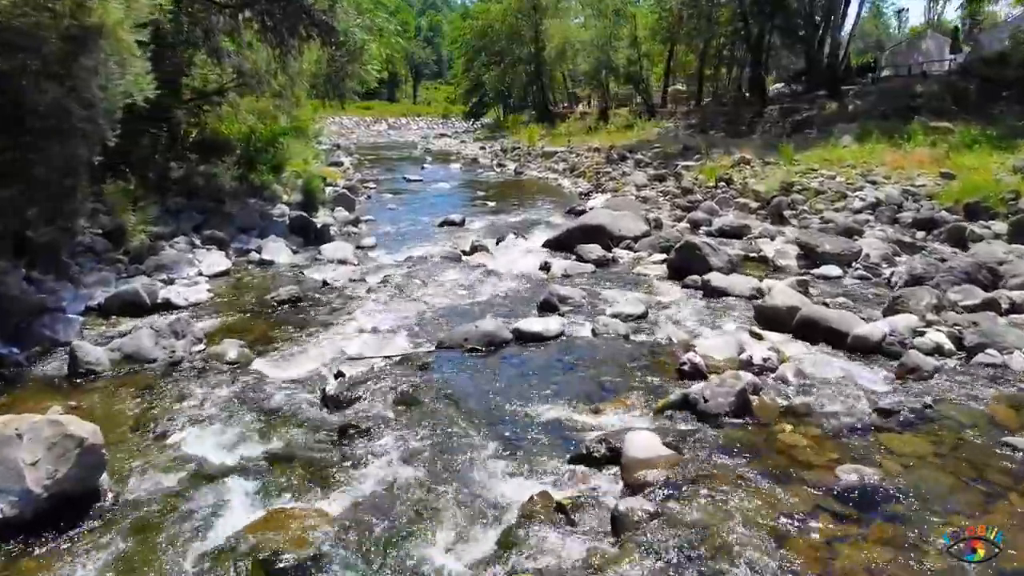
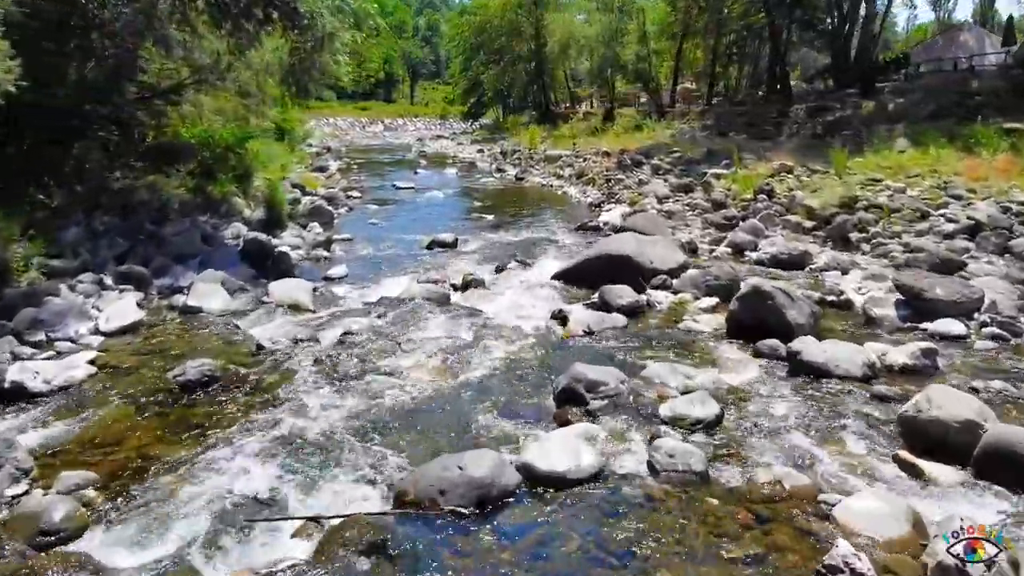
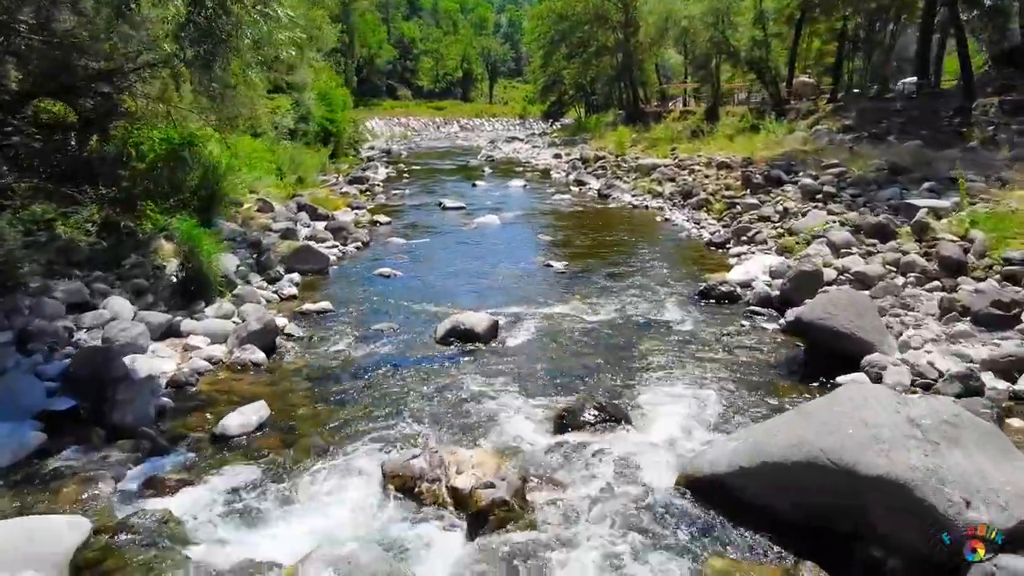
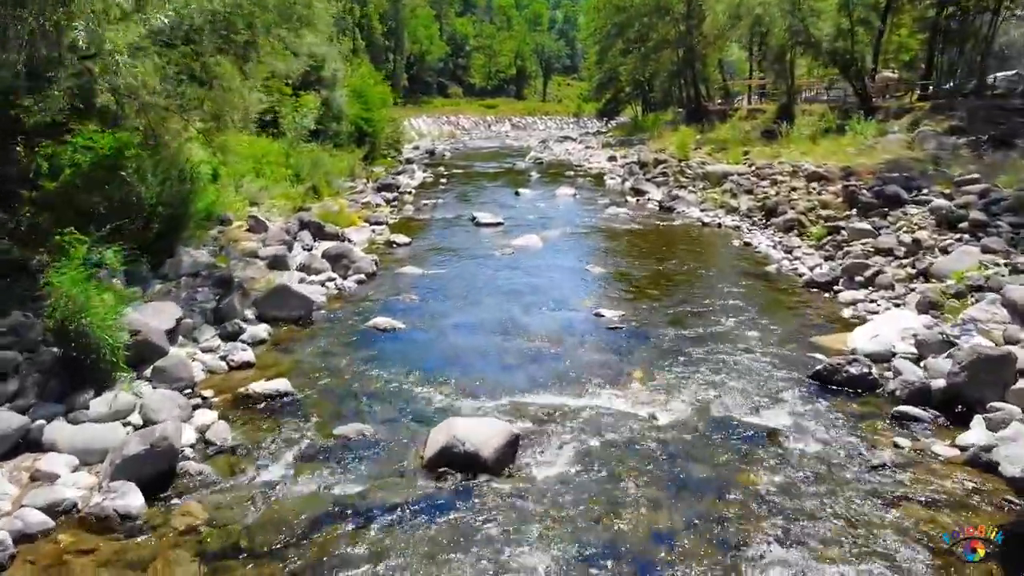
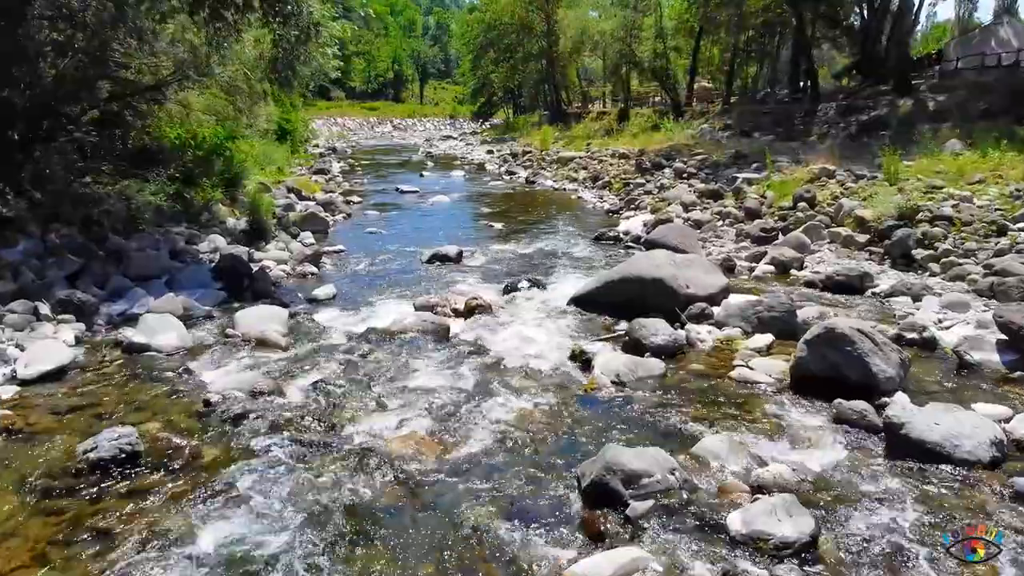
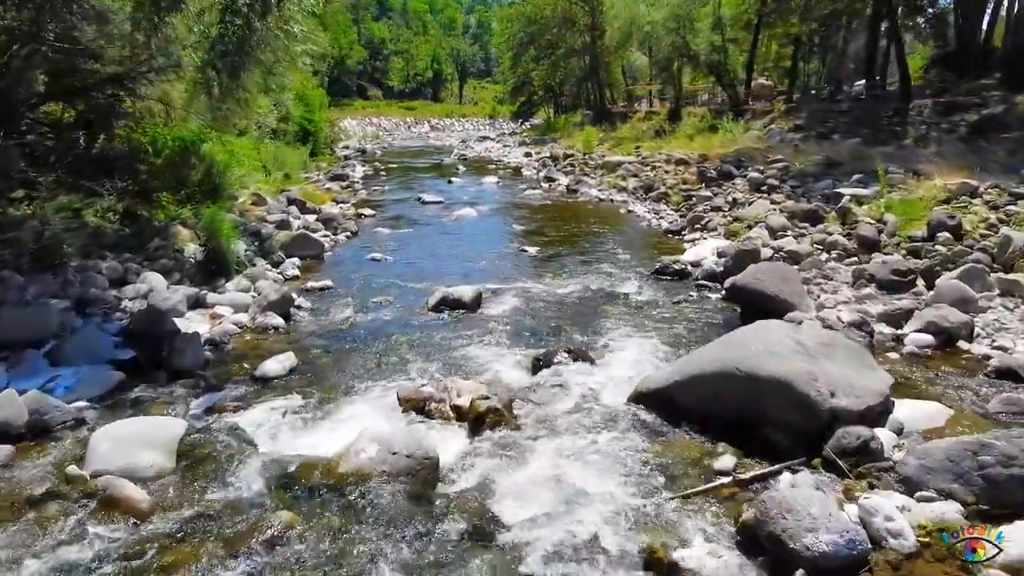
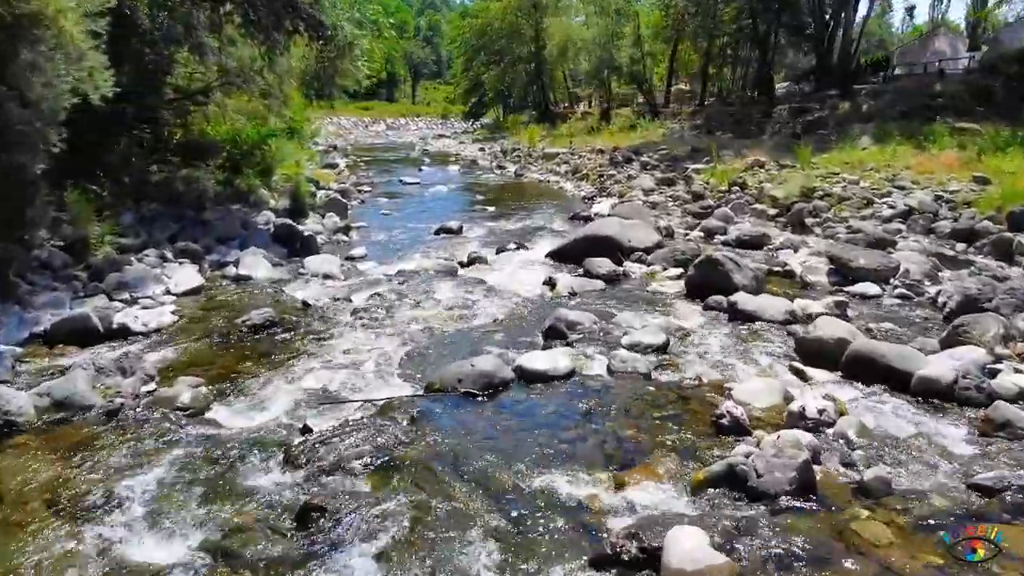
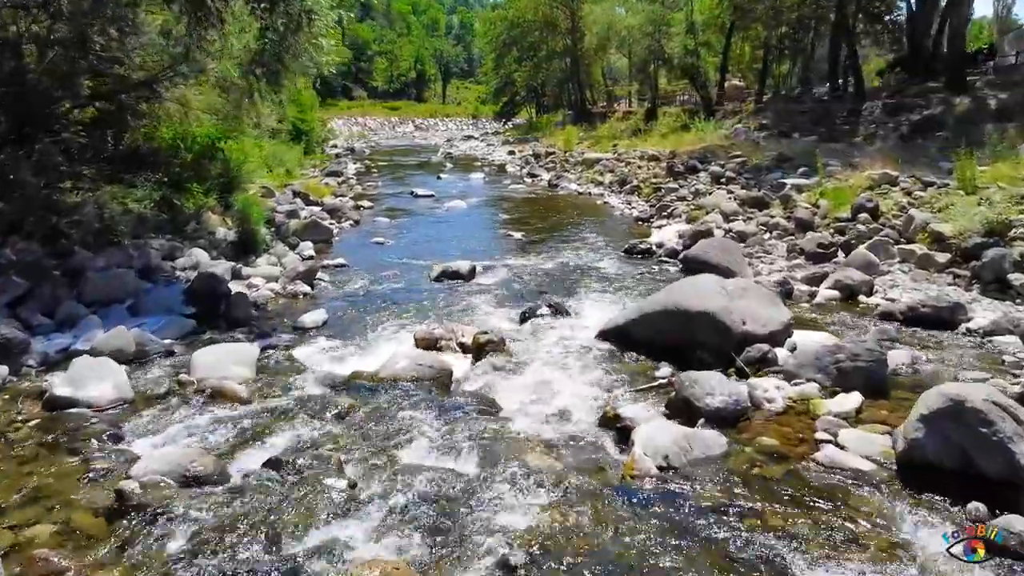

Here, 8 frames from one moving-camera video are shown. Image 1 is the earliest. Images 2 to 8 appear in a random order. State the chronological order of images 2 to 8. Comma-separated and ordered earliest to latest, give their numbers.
7, 2, 5, 8, 6, 3, 4
